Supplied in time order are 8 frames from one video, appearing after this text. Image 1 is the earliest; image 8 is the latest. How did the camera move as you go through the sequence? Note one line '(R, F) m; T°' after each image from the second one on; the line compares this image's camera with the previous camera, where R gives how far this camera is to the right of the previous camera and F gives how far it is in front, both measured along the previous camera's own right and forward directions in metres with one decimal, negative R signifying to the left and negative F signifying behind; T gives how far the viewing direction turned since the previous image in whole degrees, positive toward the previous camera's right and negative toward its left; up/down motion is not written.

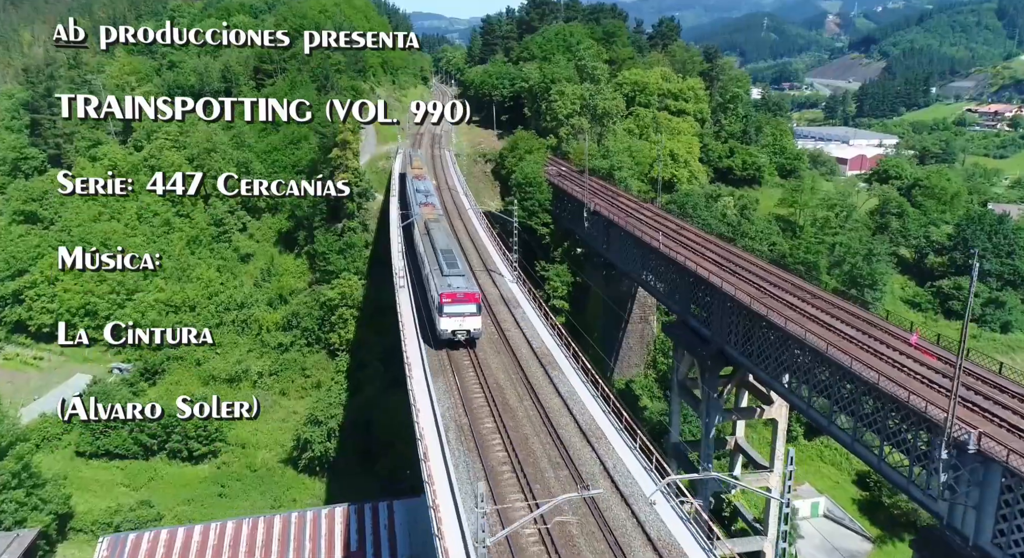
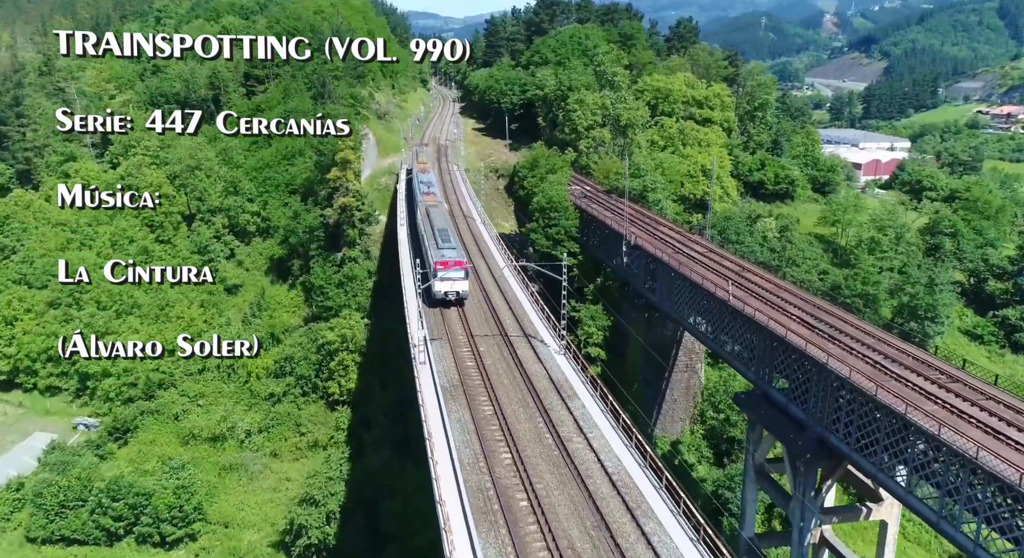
(-2.2, +8.3) m; 0°
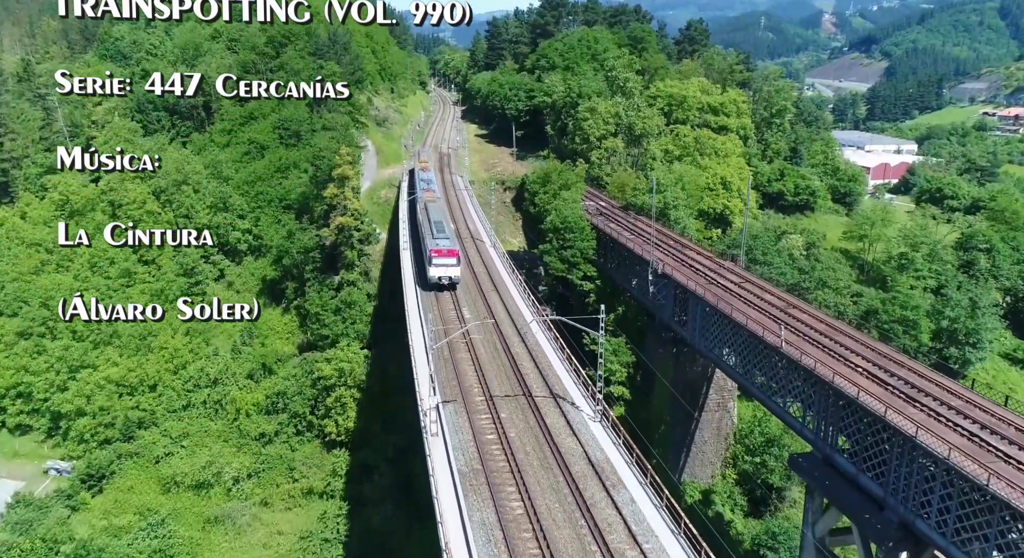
(-1.1, +4.9) m; 0°
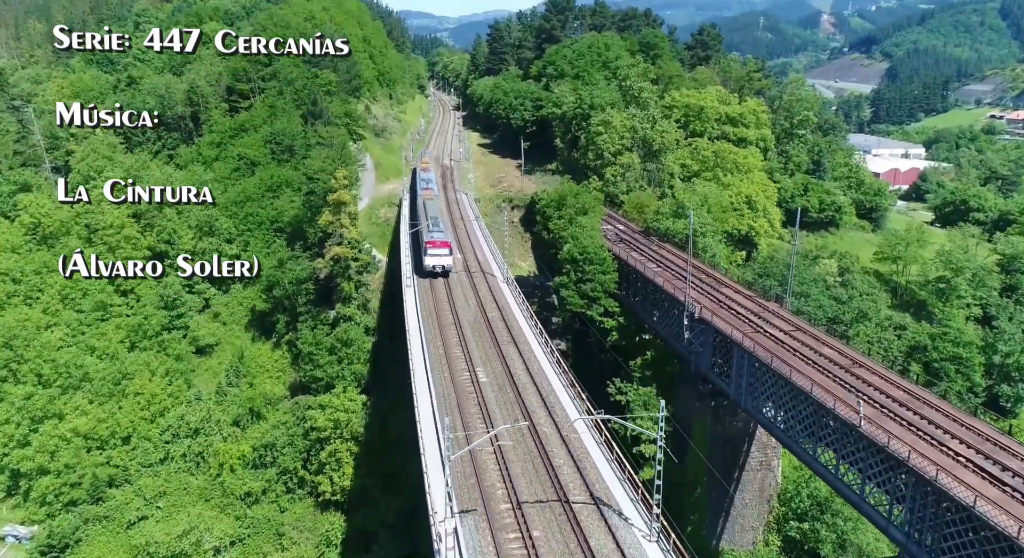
(-1.1, +5.6) m; 0°
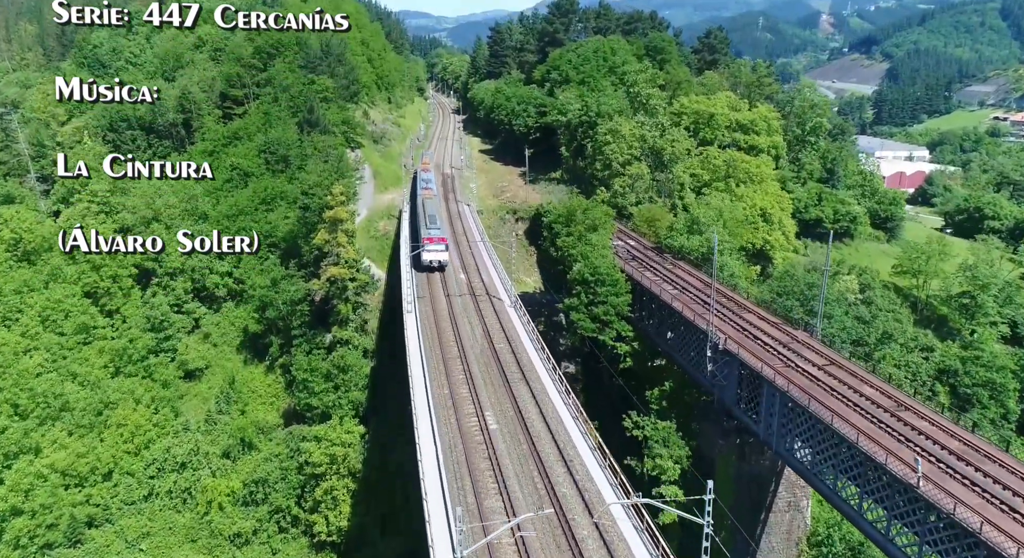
(-0.6, +3.1) m; 0°
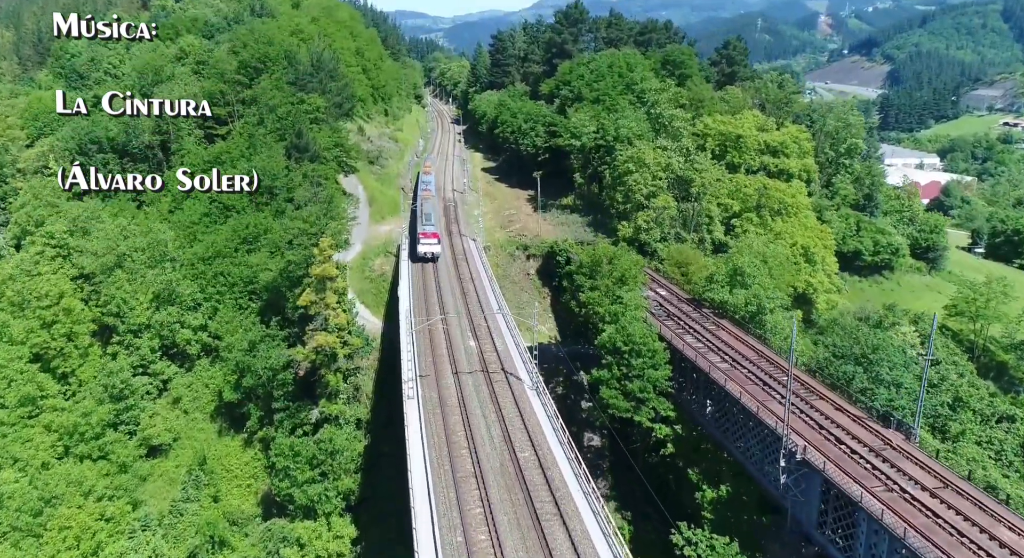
(-1.2, +7.6) m; 0°
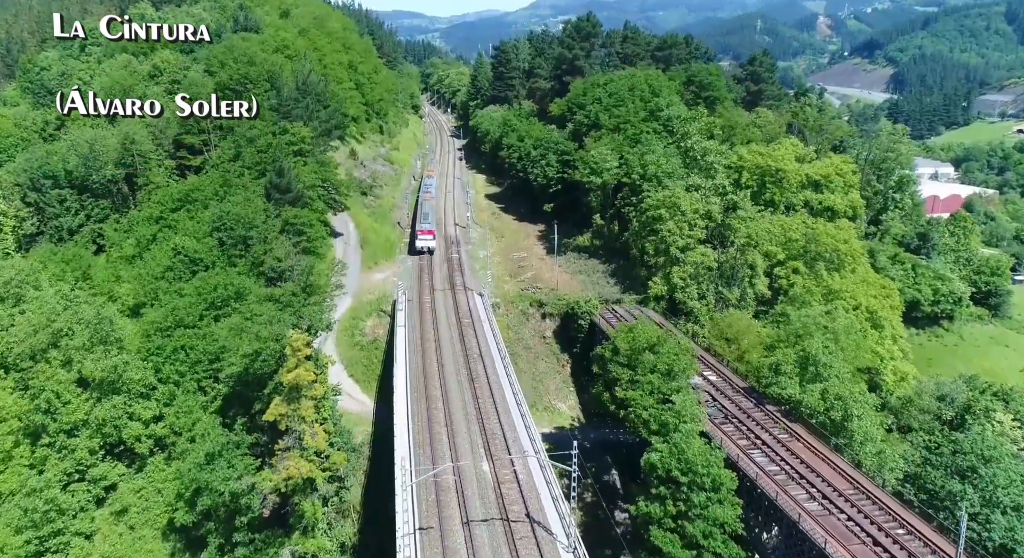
(-1.2, +9.3) m; 0°
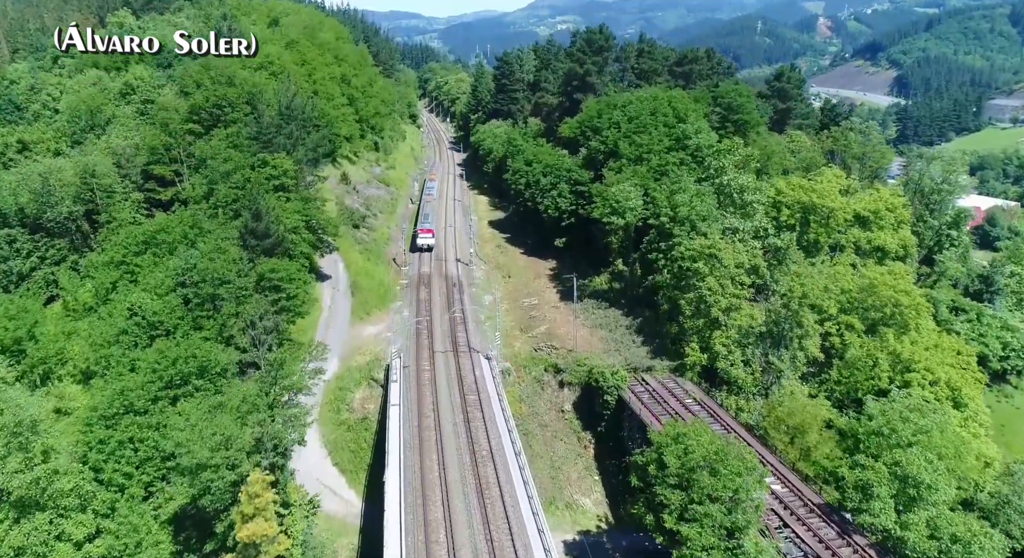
(-0.9, +8.3) m; 0°
